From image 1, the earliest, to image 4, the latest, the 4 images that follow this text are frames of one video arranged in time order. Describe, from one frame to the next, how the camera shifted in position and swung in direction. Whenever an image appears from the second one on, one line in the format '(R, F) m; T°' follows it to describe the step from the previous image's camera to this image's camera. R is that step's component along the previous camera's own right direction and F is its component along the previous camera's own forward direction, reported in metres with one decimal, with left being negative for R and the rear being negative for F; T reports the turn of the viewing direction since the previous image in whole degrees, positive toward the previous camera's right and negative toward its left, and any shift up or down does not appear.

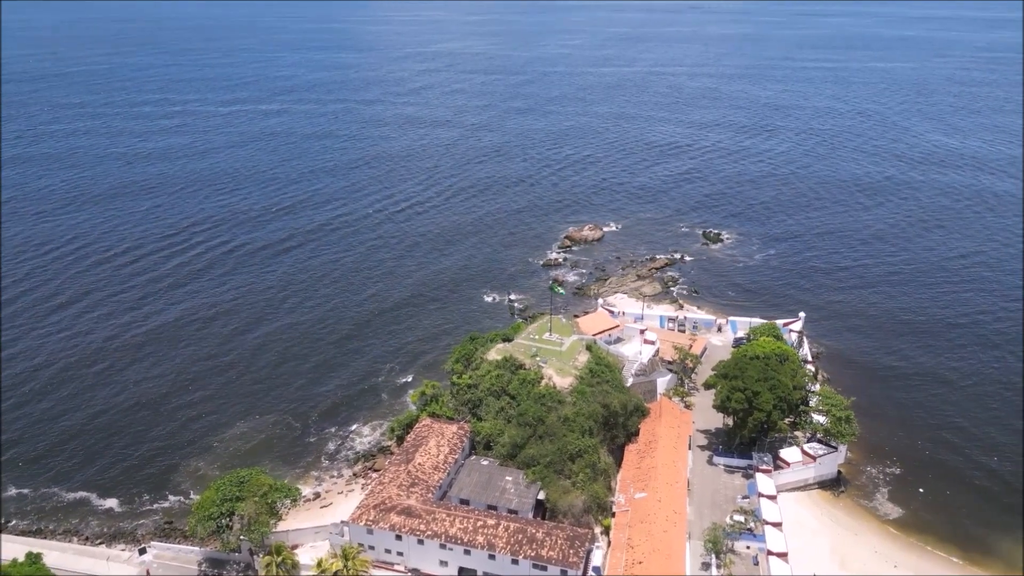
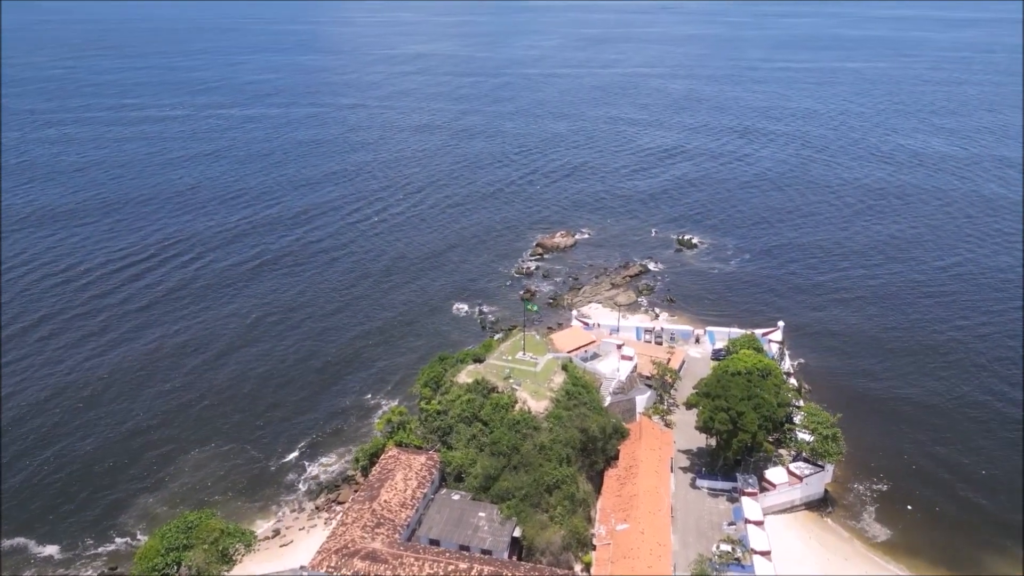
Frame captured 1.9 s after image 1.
(+0.2, +3.1) m; +2°
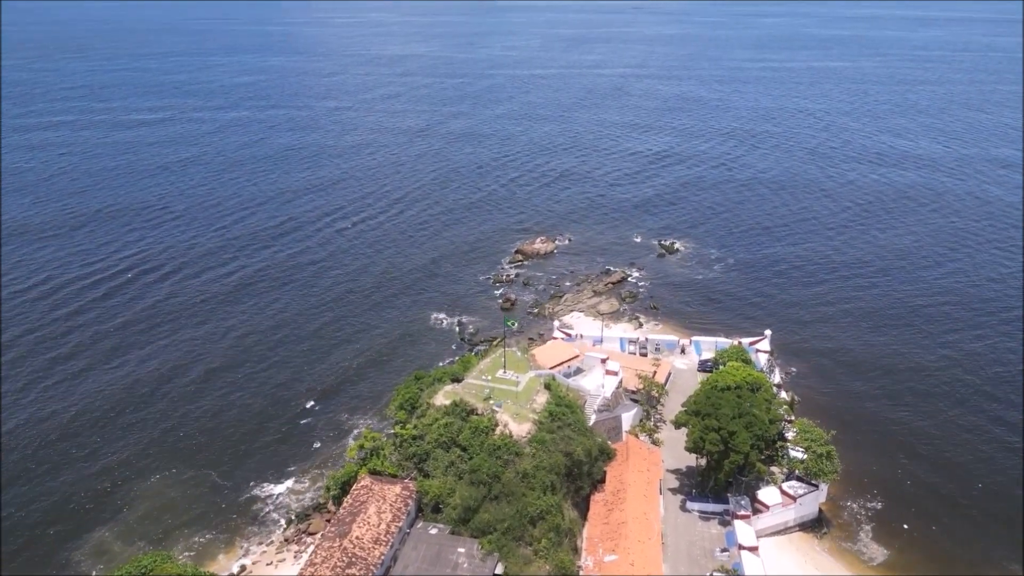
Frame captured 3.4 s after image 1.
(+0.1, +2.7) m; +2°
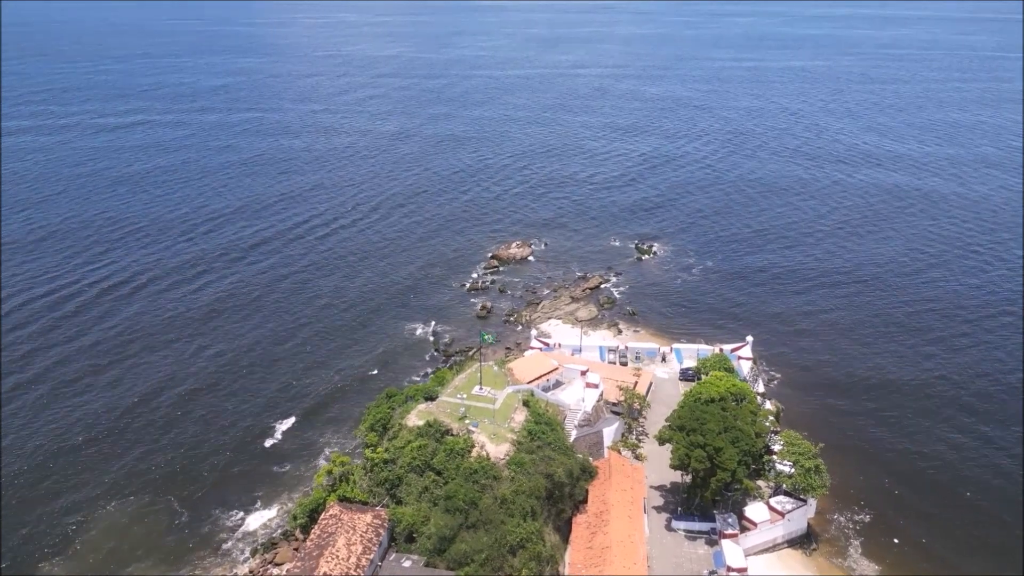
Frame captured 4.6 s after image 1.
(+0.1, +2.4) m; +2°
